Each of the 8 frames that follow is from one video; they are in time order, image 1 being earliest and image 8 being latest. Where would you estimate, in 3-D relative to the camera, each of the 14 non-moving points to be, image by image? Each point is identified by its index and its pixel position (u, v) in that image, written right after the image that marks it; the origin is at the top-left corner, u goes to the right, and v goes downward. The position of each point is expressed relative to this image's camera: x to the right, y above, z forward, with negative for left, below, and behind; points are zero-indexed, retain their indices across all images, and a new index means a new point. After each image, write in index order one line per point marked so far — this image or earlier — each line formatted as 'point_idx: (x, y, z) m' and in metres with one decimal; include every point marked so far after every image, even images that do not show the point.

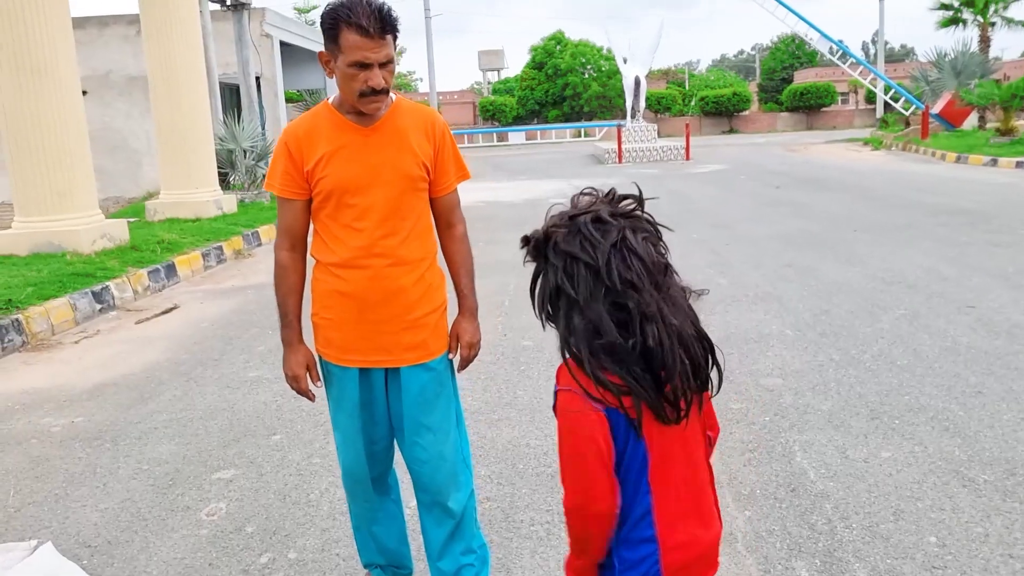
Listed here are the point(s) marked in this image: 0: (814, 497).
0: (+1.0, -0.7, +2.8) m
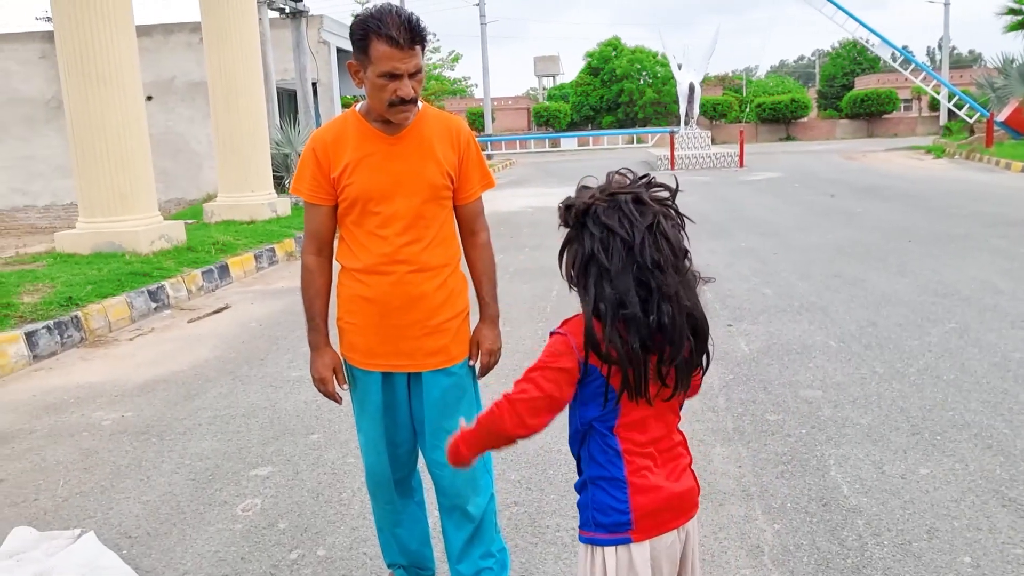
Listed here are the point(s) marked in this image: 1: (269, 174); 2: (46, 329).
0: (+1.1, -0.7, +2.8) m
1: (-3.3, +1.6, +11.5) m
2: (-3.0, -0.3, +5.4) m
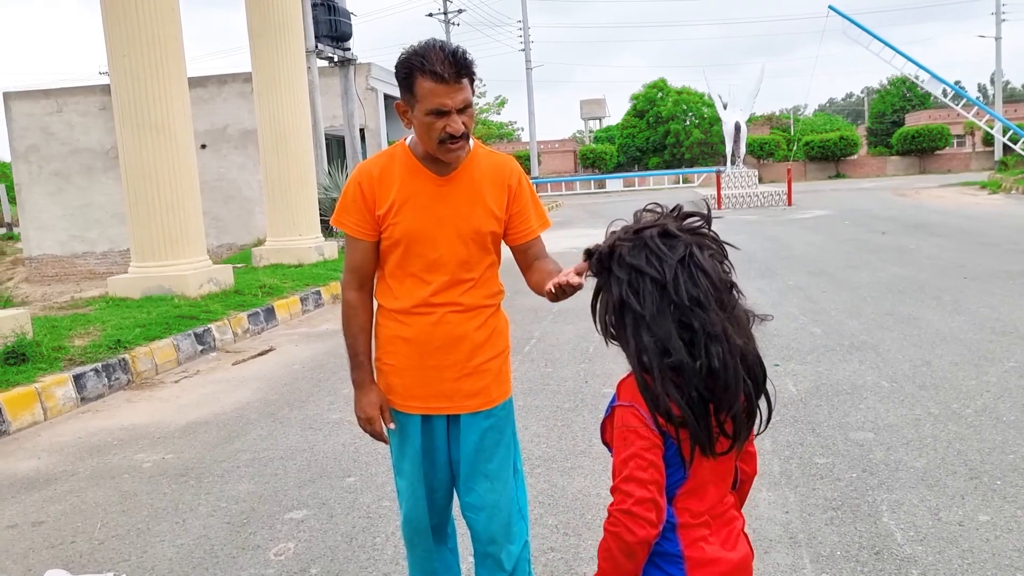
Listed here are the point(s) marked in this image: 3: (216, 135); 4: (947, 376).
0: (+1.2, -0.8, +2.6) m
1: (-2.7, +1.0, +11.7) m
2: (-2.7, -0.5, +5.5) m
3: (-5.2, +2.7, +15.0) m
4: (+2.4, -0.5, +4.7) m
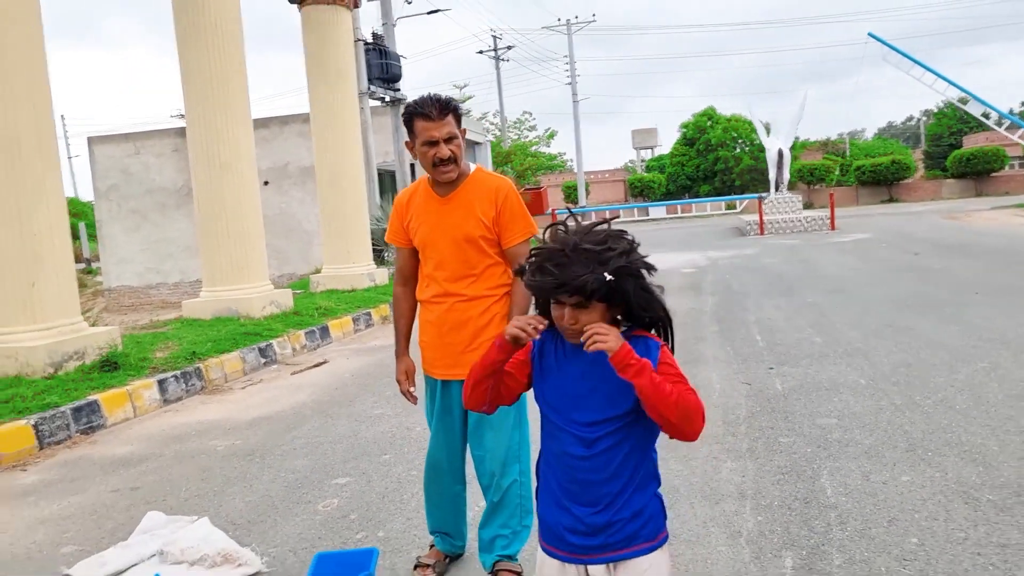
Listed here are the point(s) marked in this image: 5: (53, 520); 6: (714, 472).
0: (+1.2, -0.8, +3.2) m
1: (-2.1, +0.6, +12.6) m
2: (-2.5, -0.7, +6.4) m
3: (-4.4, +2.2, +16.1) m
4: (+2.5, -0.5, +5.2) m
5: (-2.1, -1.1, +3.9) m
6: (+0.9, -0.8, +3.8) m
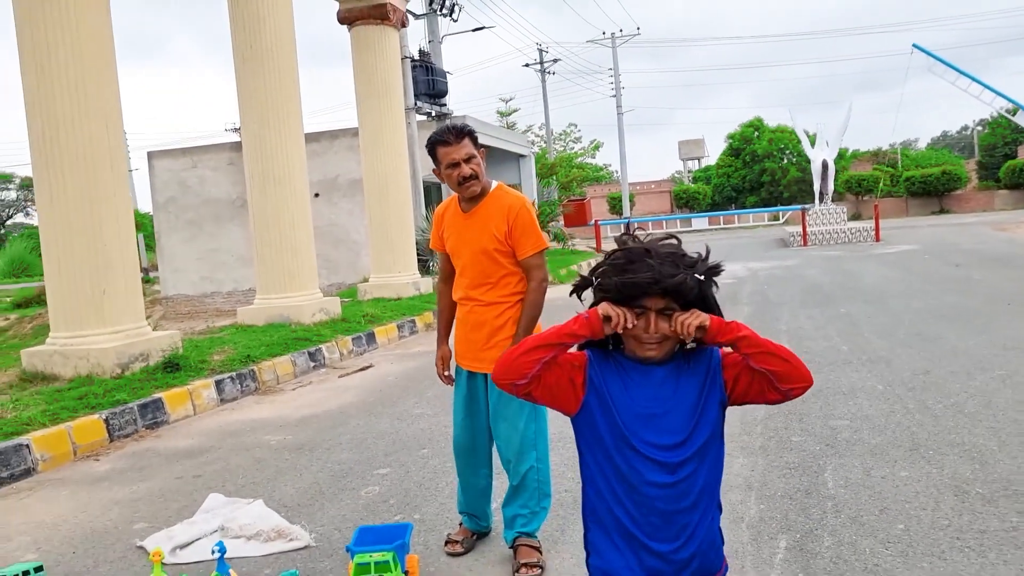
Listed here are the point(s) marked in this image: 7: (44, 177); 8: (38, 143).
0: (+1.3, -0.9, +3.5) m
1: (-1.5, +0.5, +13.0) m
2: (-2.3, -0.7, +6.8) m
3: (-3.6, +2.0, +16.7) m
4: (+2.7, -0.6, +5.4) m
5: (-2.0, -1.1, +4.3) m
6: (+1.0, -0.8, +4.0) m
7: (-3.7, +0.9, +6.7) m
8: (-3.7, +1.1, +6.7) m
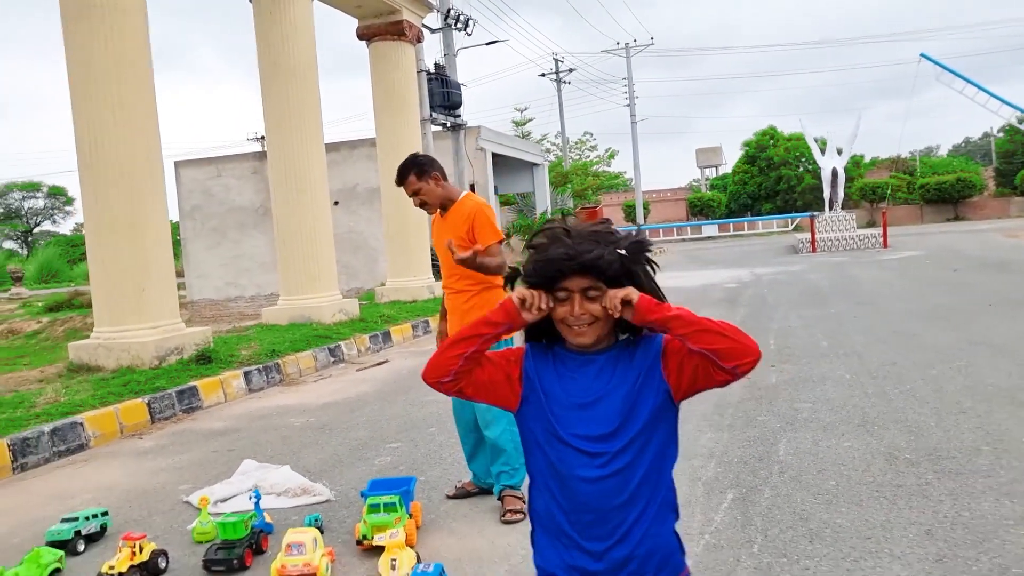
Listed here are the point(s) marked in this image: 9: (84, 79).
0: (+1.2, -0.8, +4.0) m
1: (-1.3, +0.4, +13.6) m
2: (-2.2, -0.7, +7.4) m
3: (-3.4, +1.9, +17.3) m
4: (+2.7, -0.6, +5.9) m
5: (-2.0, -1.1, +4.9) m
6: (+1.0, -0.8, +4.6) m
7: (-3.7, +0.9, +7.4) m
8: (-3.7, +1.1, +7.4) m
9: (-3.7, +1.8, +7.3) m
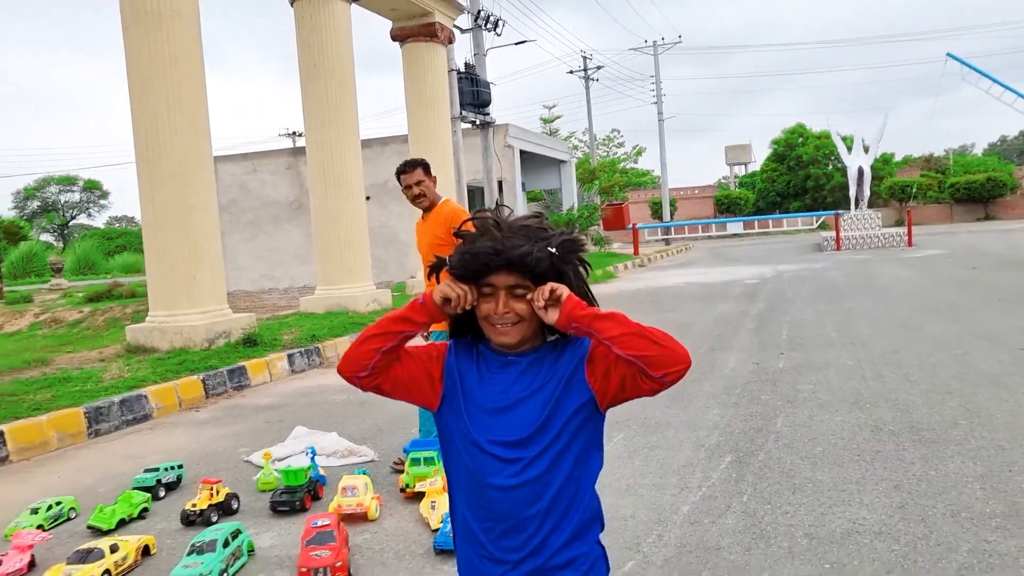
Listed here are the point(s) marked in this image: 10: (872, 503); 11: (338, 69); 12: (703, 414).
0: (+1.4, -0.8, +4.5) m
1: (-0.9, +0.6, +14.2) m
2: (-2.0, -0.6, +8.0) m
3: (-2.8, +2.1, +17.9) m
4: (+2.9, -0.5, +6.3) m
5: (-1.8, -1.0, +5.5) m
6: (+1.1, -0.7, +5.0) m
7: (-3.4, +1.0, +8.0) m
8: (-3.5, +1.3, +8.0) m
9: (-3.4, +1.9, +7.9) m
10: (+1.4, -0.8, +3.2) m
11: (-2.2, +2.7, +10.6) m
12: (+1.1, -0.7, +5.0) m
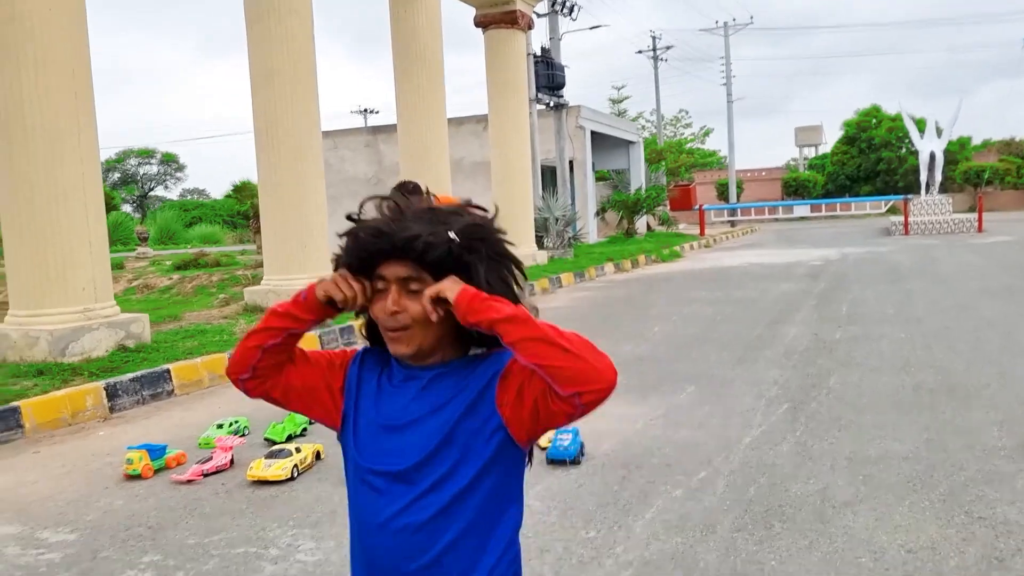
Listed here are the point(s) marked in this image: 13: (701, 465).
0: (+1.9, -0.6, +5.2) m
1: (+0.3, +1.0, +15.0) m
2: (-1.2, -0.3, +8.9) m
3: (-1.2, +2.7, +18.8) m
4: (+3.5, -0.4, +6.9) m
5: (-1.2, -0.7, +6.4) m
6: (+1.7, -0.6, +5.7) m
7: (-2.6, +1.4, +9.0) m
8: (-2.6, +1.6, +9.0) m
9: (-2.6, +2.3, +8.9) m
10: (+1.8, -0.7, +3.9) m
11: (-1.1, +3.1, +11.4) m
12: (+1.7, -0.6, +5.7) m
13: (+0.8, -0.8, +3.7) m
